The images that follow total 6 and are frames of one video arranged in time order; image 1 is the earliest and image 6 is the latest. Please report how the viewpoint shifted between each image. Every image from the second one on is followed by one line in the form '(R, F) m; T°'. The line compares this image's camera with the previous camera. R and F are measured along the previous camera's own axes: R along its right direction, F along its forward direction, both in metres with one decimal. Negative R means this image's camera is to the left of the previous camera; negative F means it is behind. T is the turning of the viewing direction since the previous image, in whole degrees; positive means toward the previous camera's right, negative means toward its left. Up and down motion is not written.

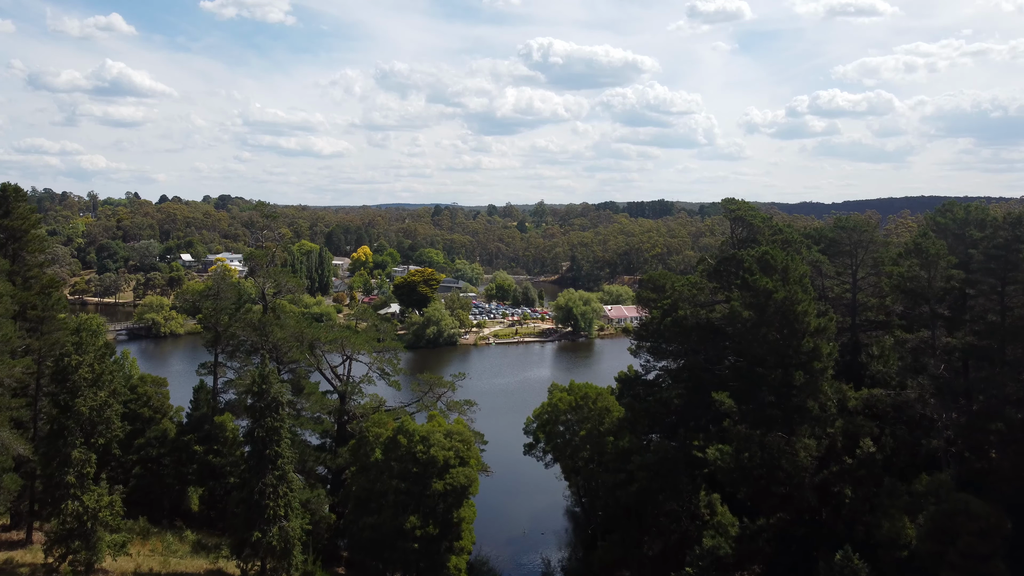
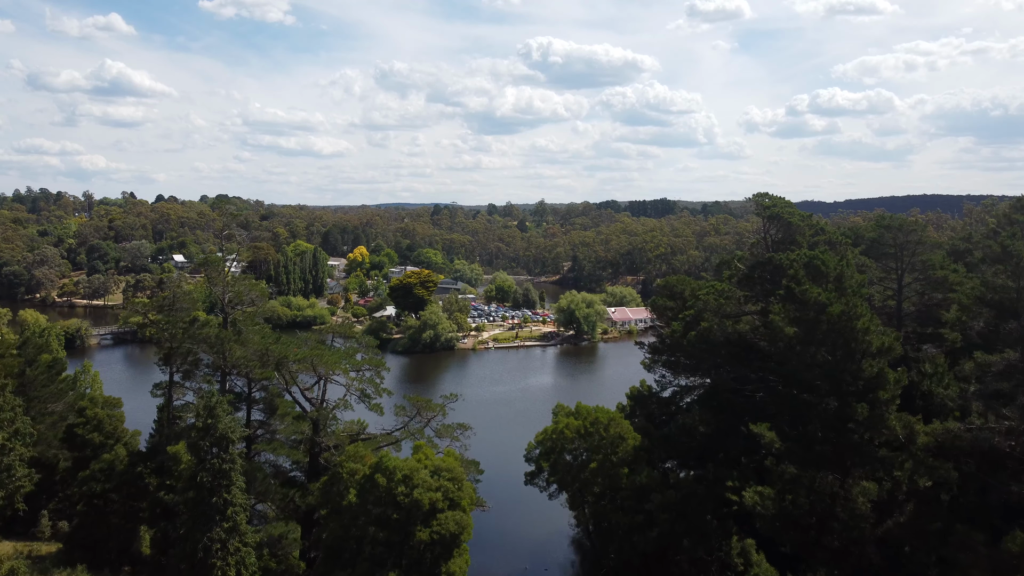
(0.0, +2.2) m; 0°
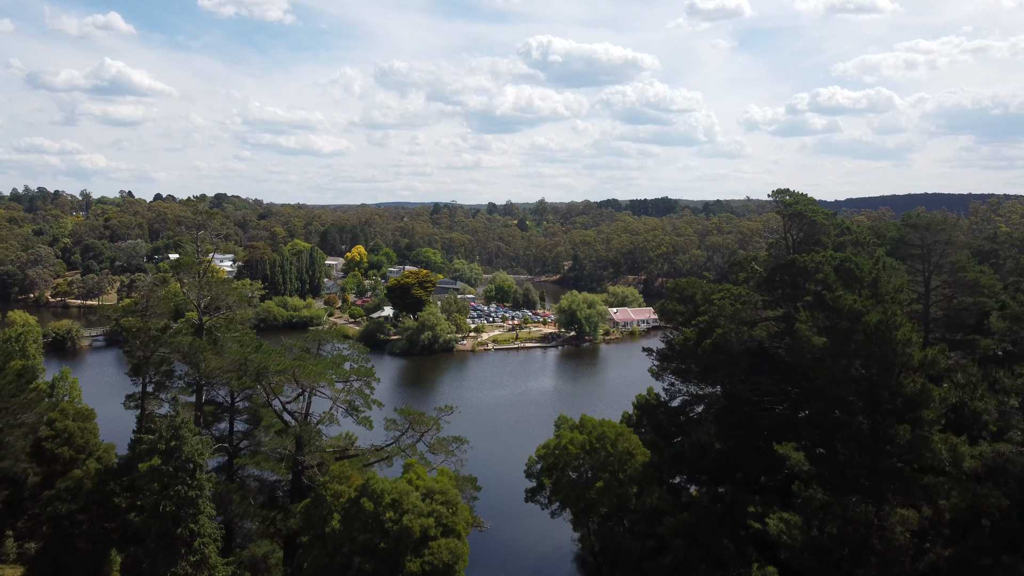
(0.0, +1.1) m; 0°
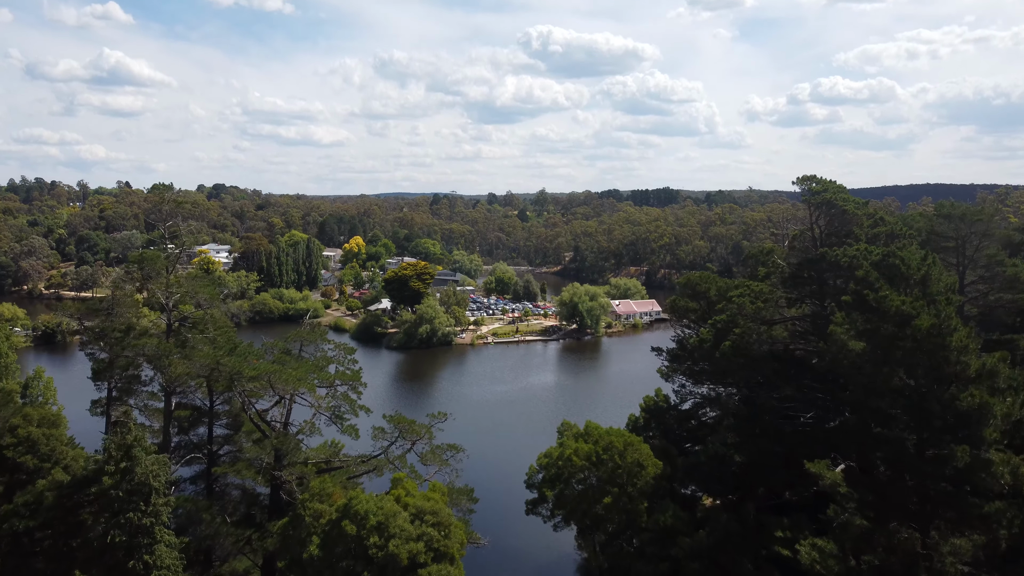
(0.0, +1.2) m; 0°
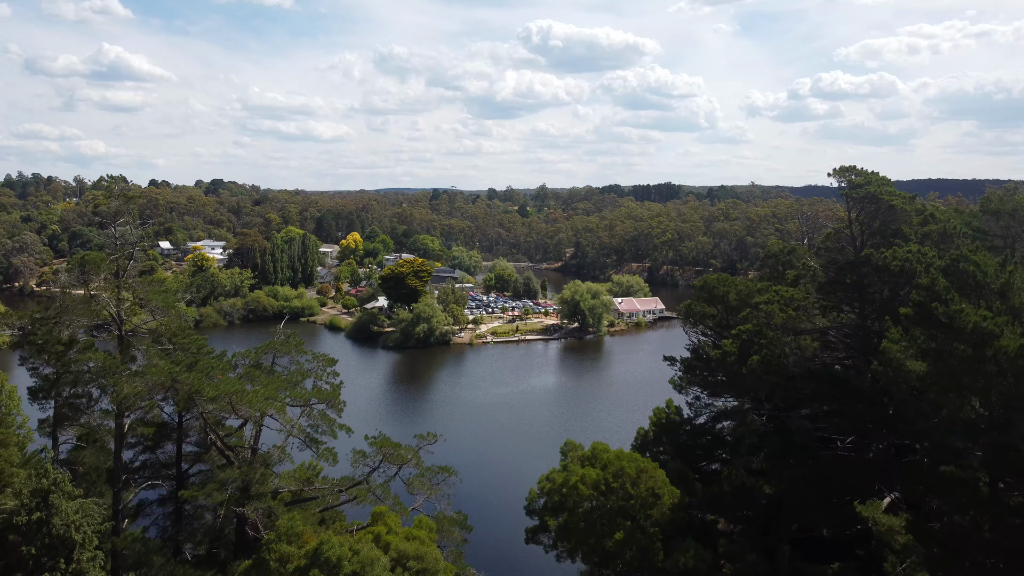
(0.0, +1.4) m; 0°
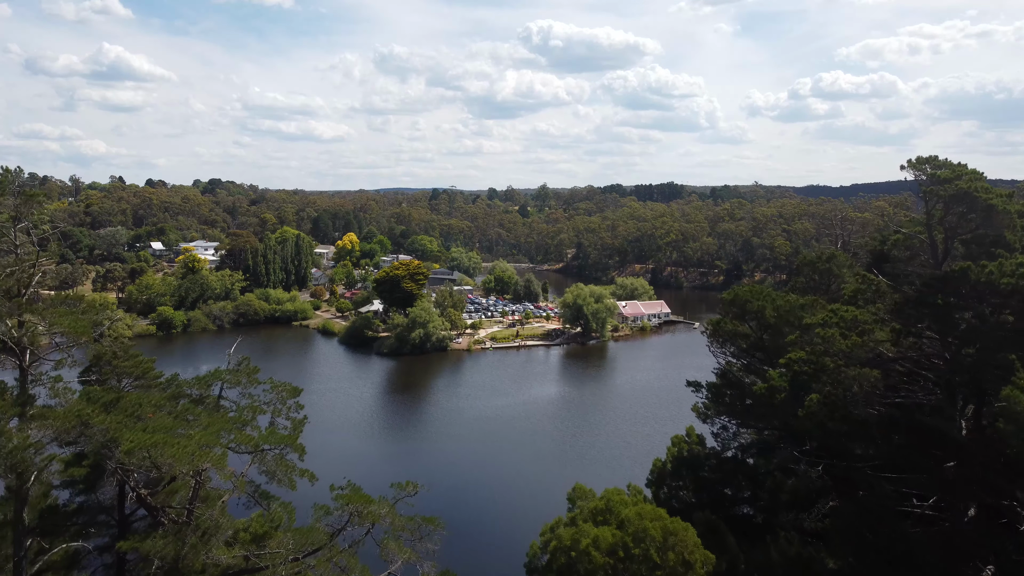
(0.0, +2.0) m; 0°
